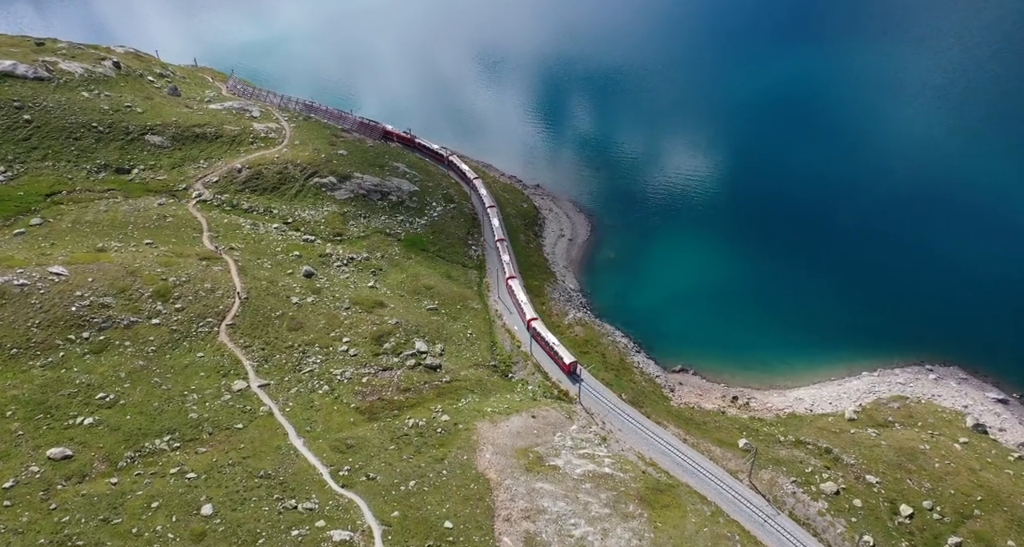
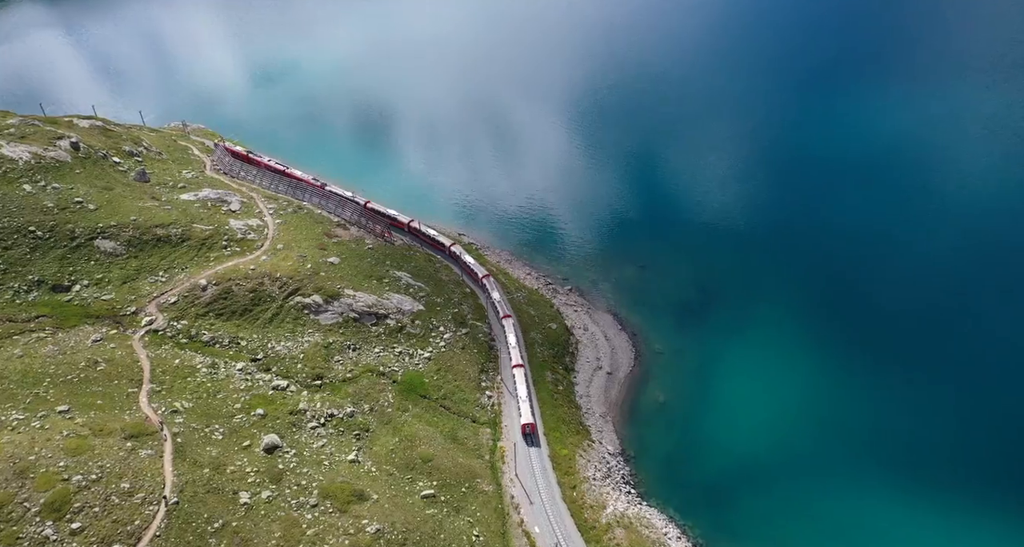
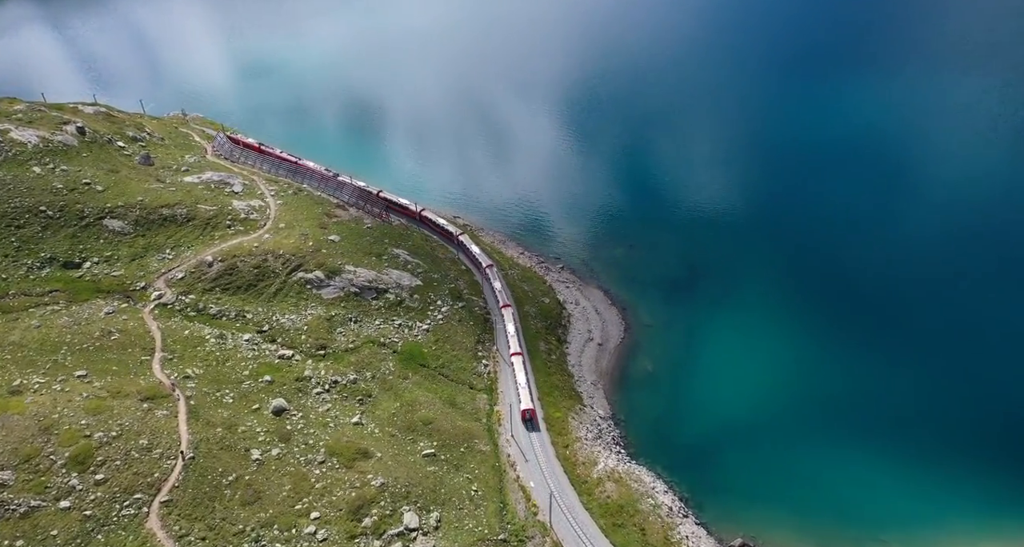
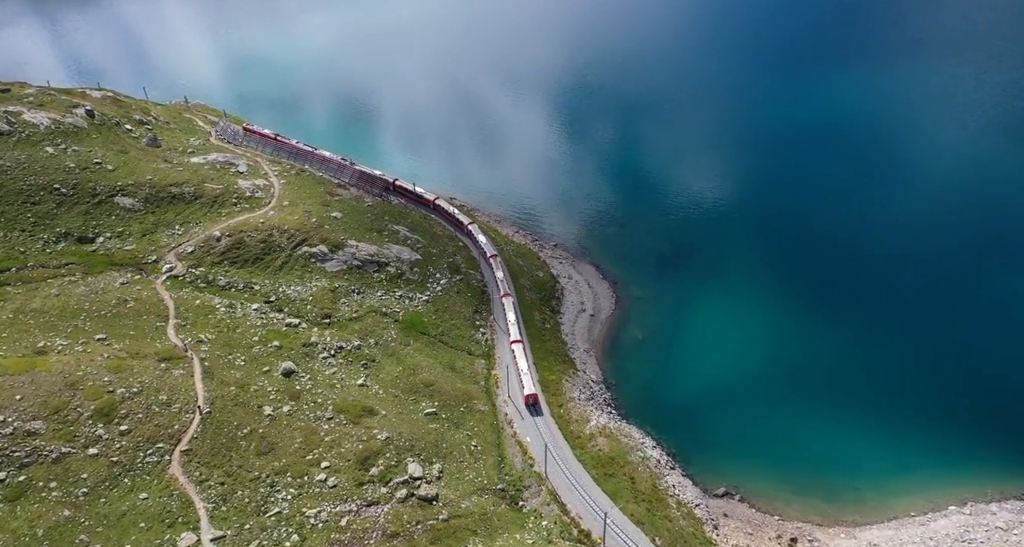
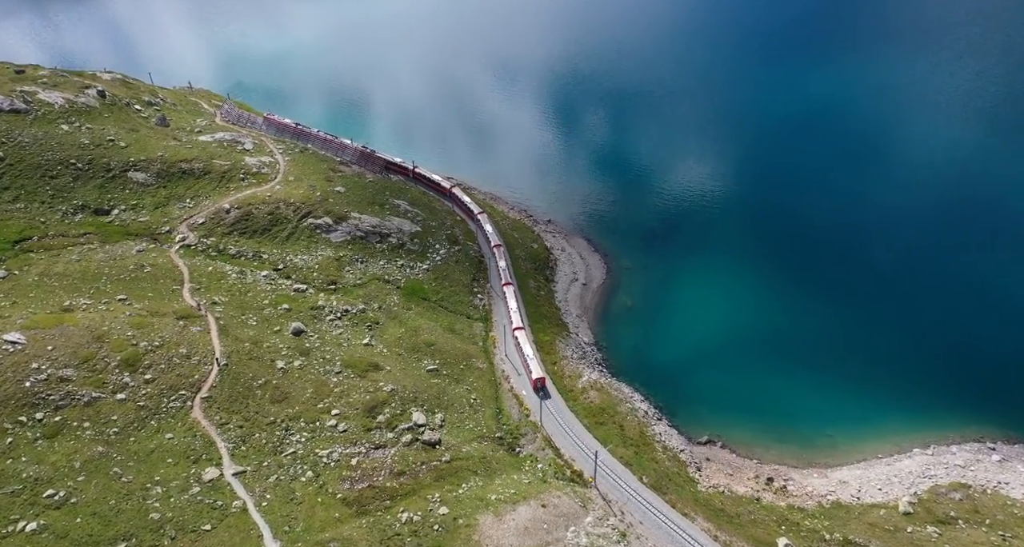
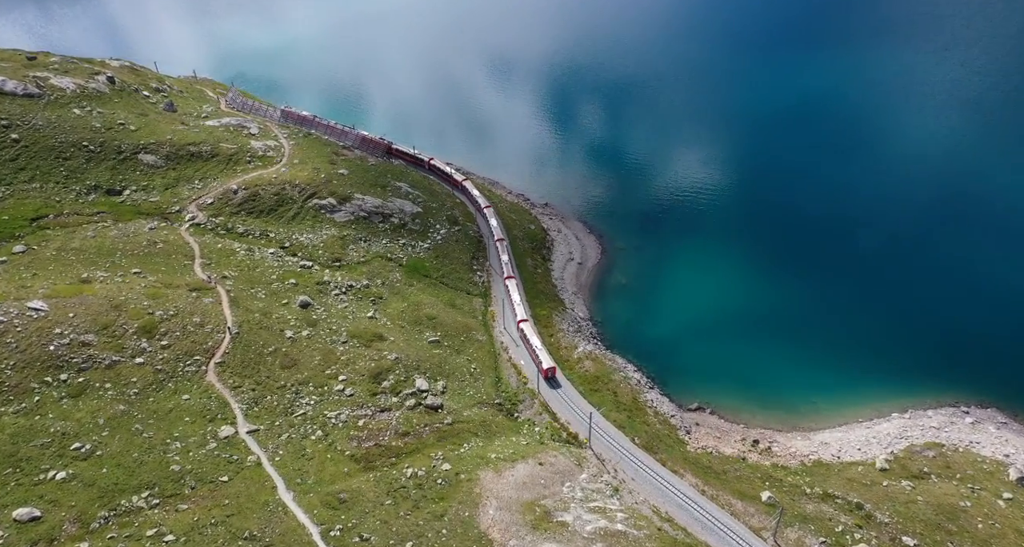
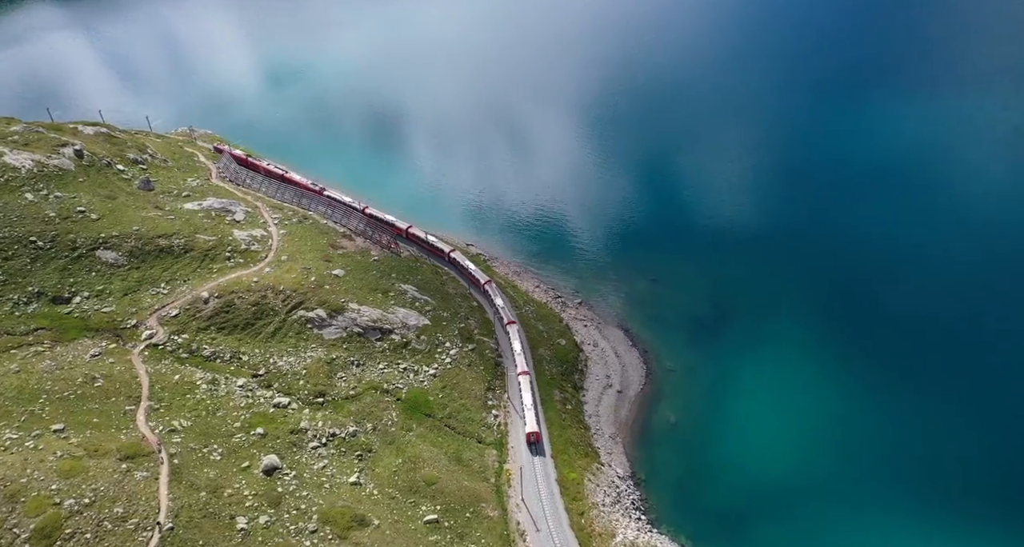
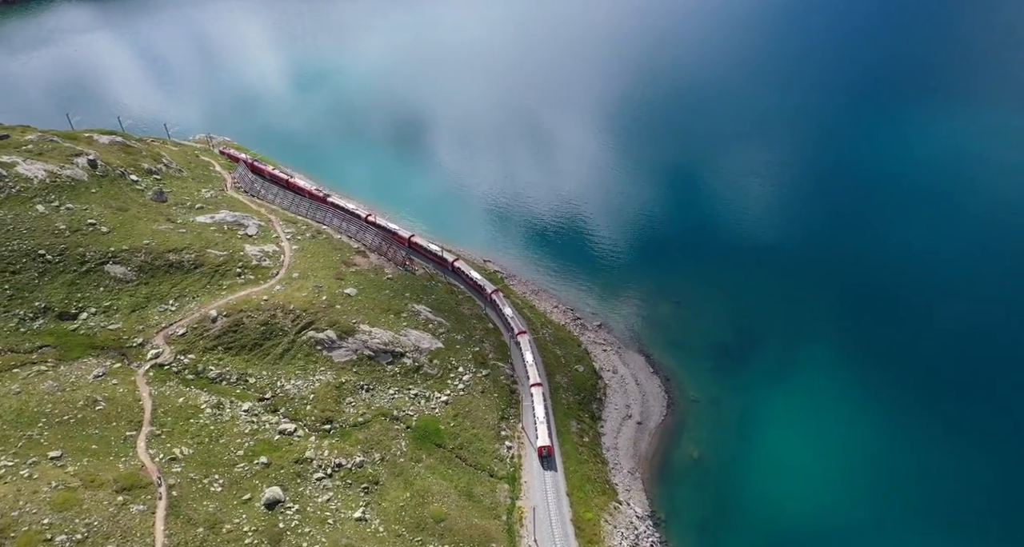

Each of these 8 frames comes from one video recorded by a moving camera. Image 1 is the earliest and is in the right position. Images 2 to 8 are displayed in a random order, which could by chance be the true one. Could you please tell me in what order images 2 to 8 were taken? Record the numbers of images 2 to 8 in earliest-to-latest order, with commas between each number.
6, 5, 4, 3, 2, 7, 8
